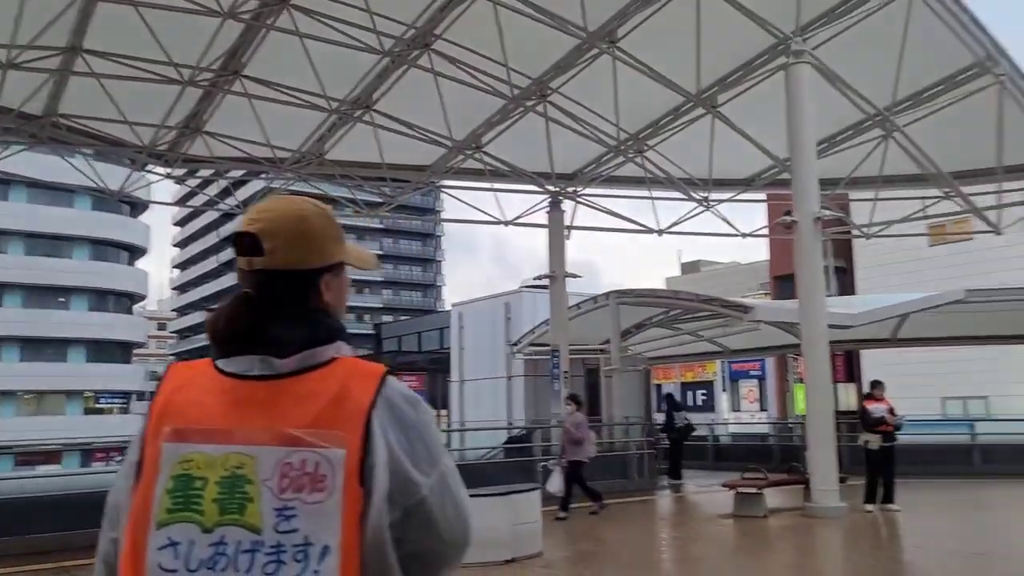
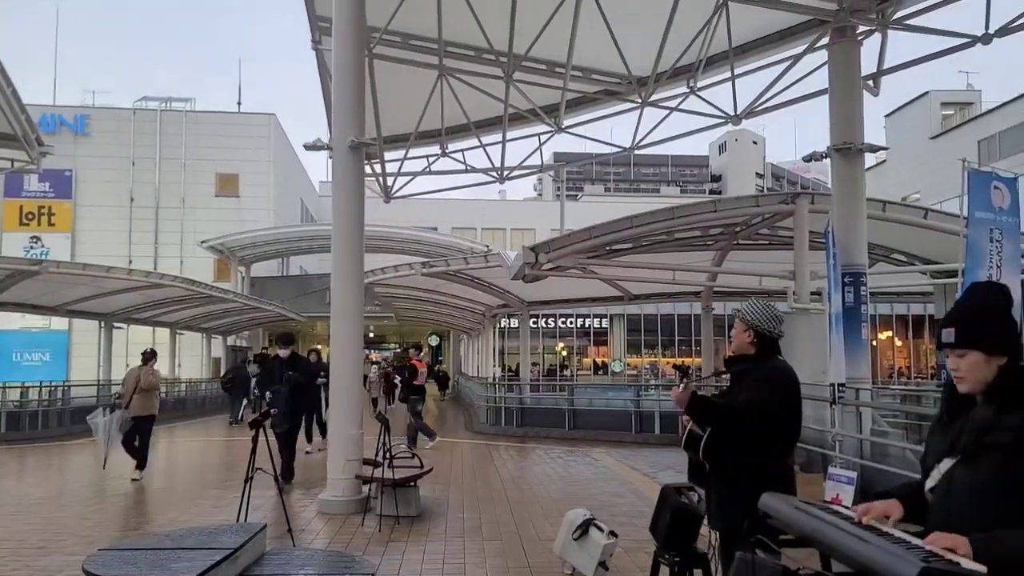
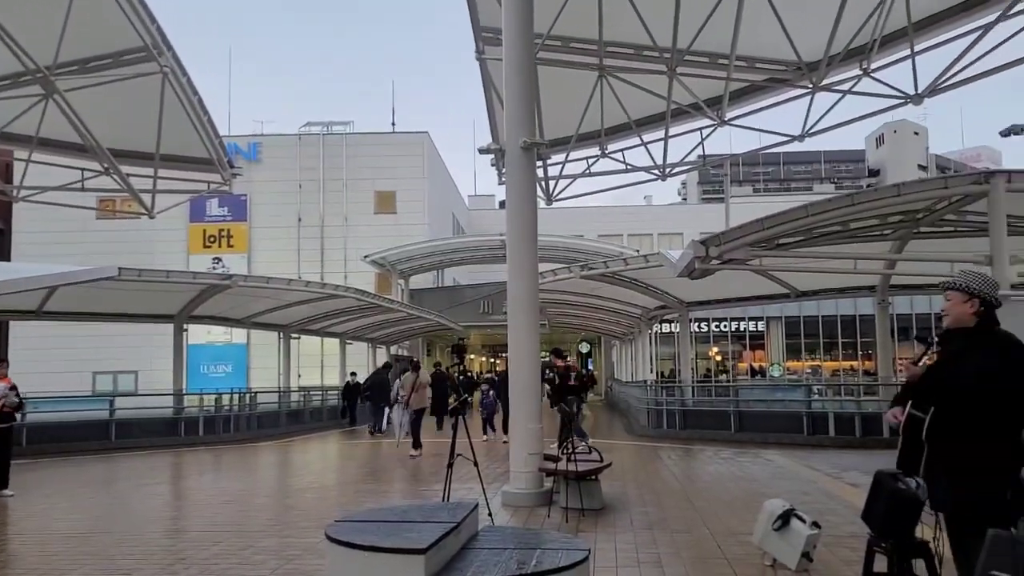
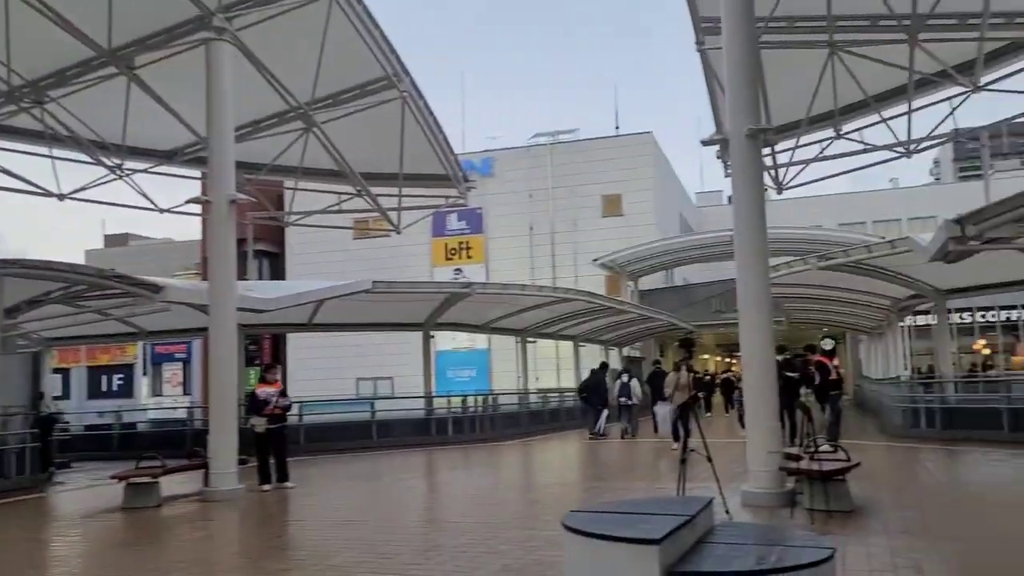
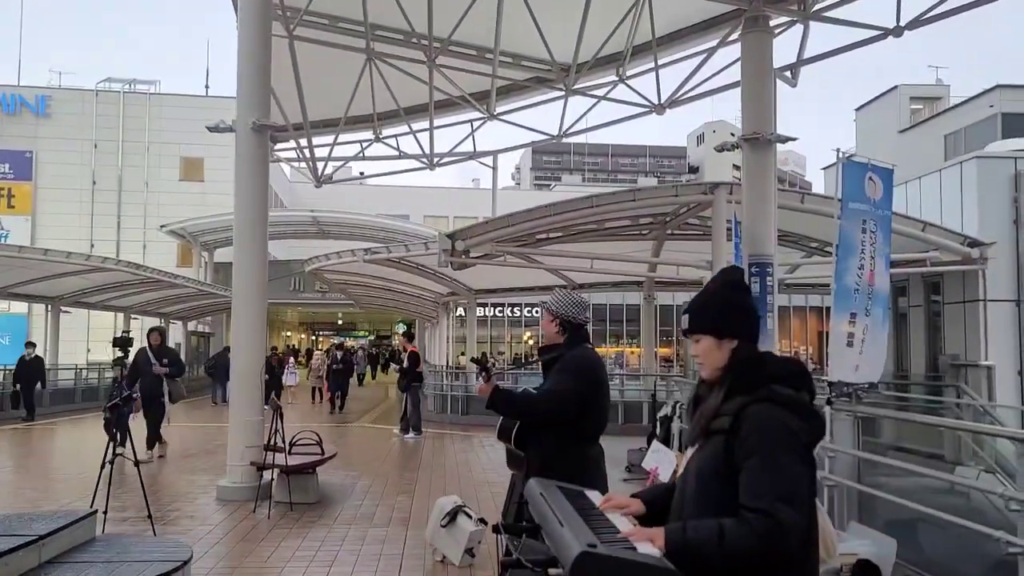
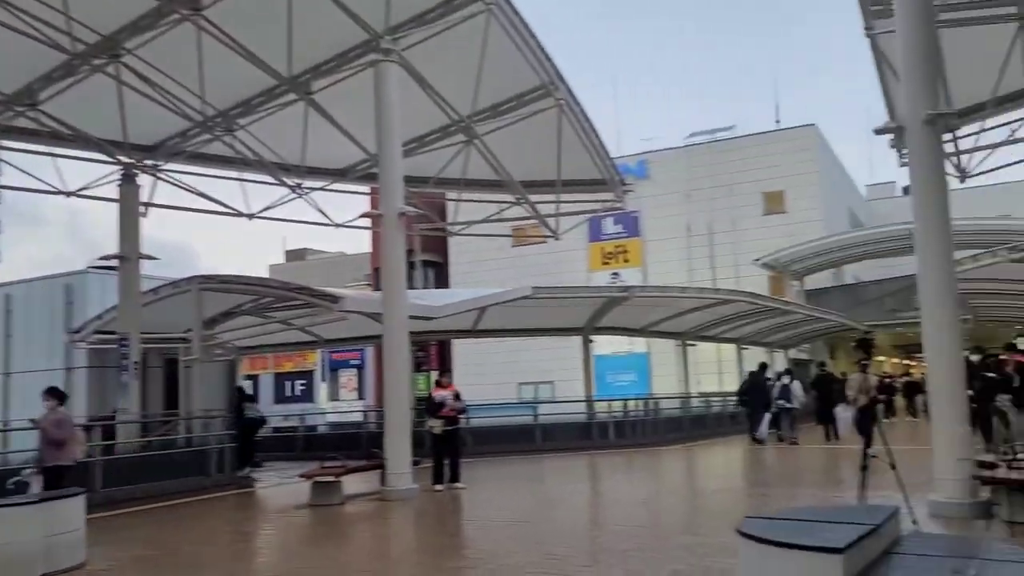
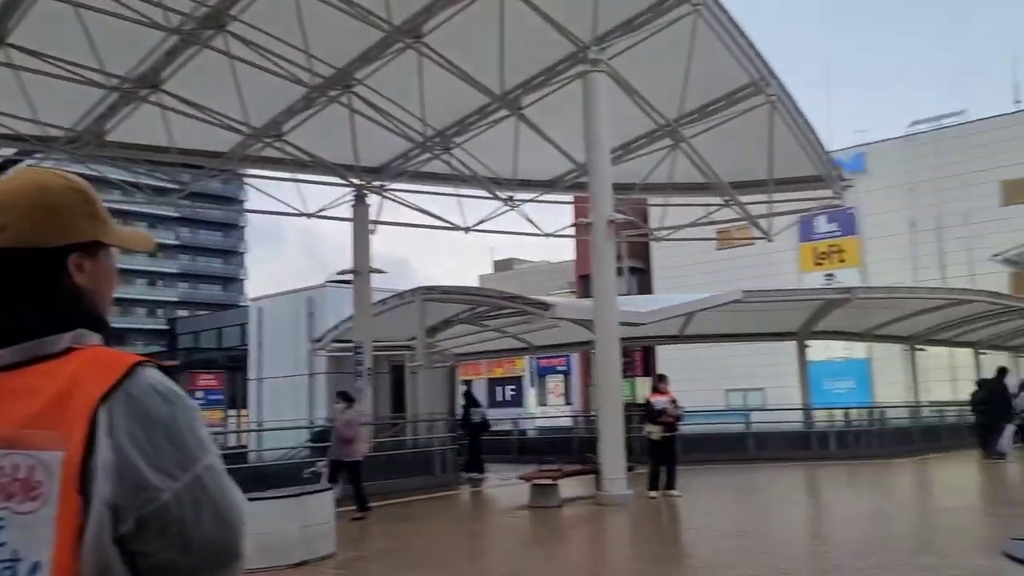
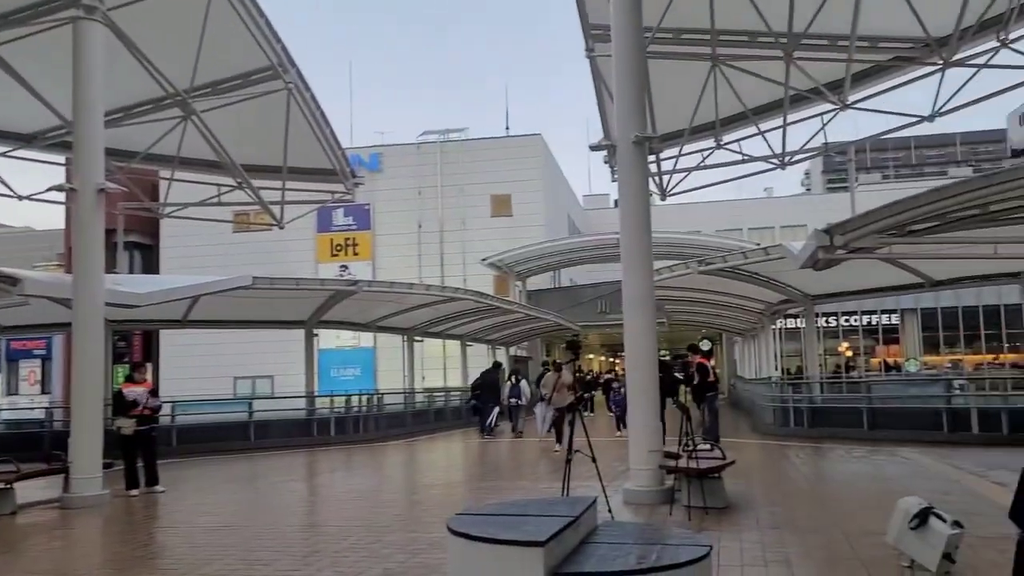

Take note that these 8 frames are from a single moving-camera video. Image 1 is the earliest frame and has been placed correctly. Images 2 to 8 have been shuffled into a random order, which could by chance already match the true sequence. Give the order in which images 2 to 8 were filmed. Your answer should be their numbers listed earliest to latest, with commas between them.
7, 6, 4, 8, 3, 2, 5
